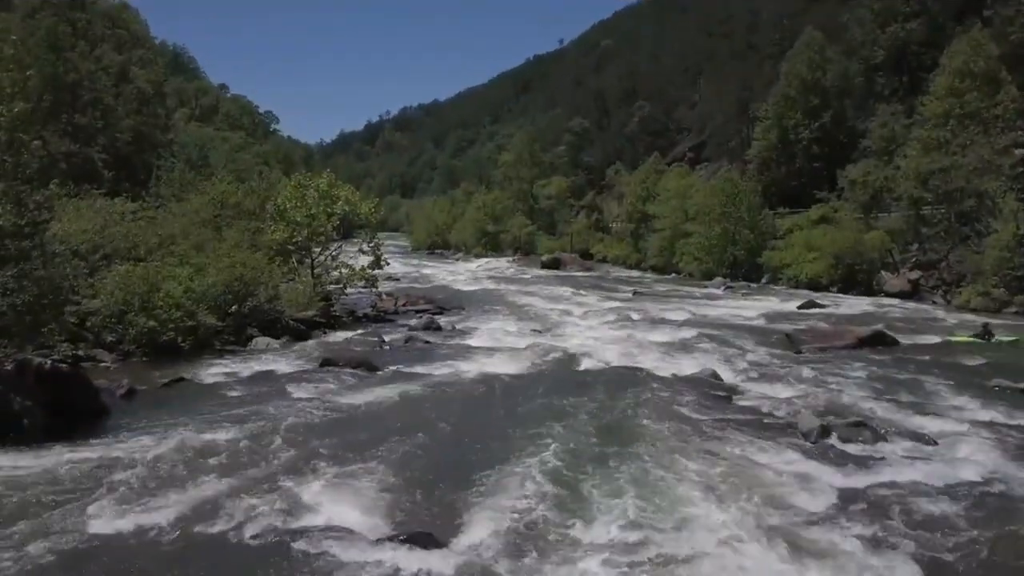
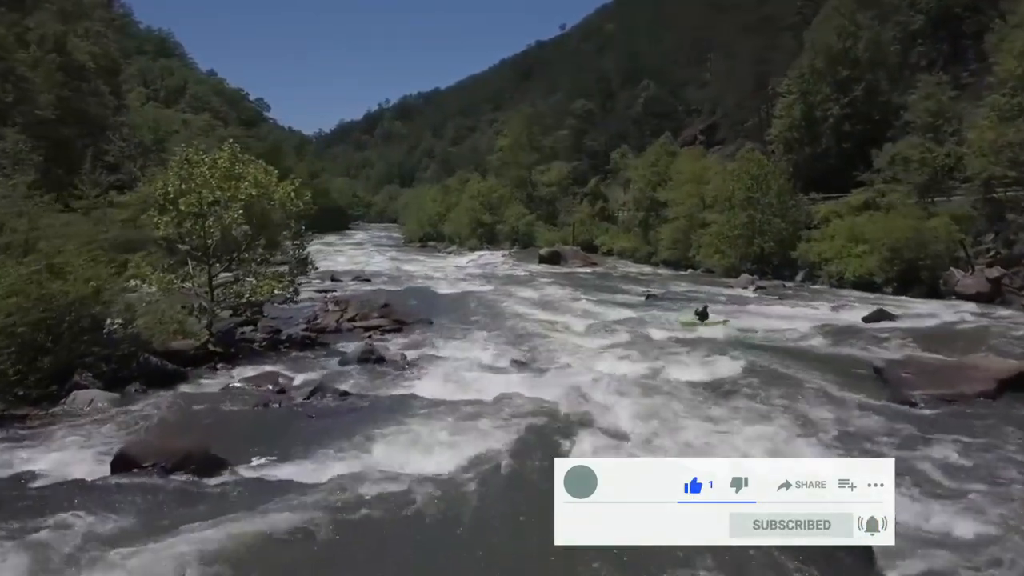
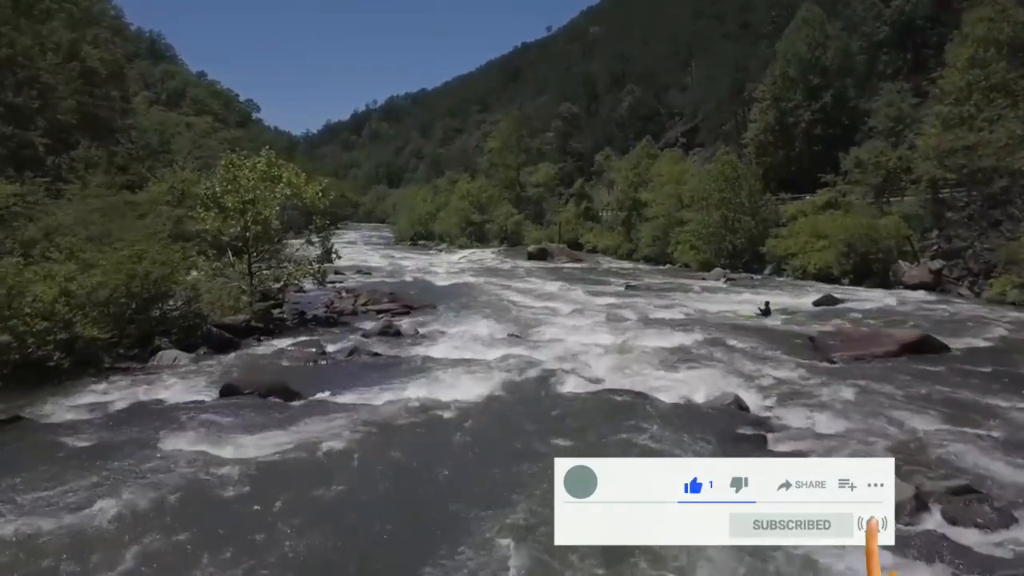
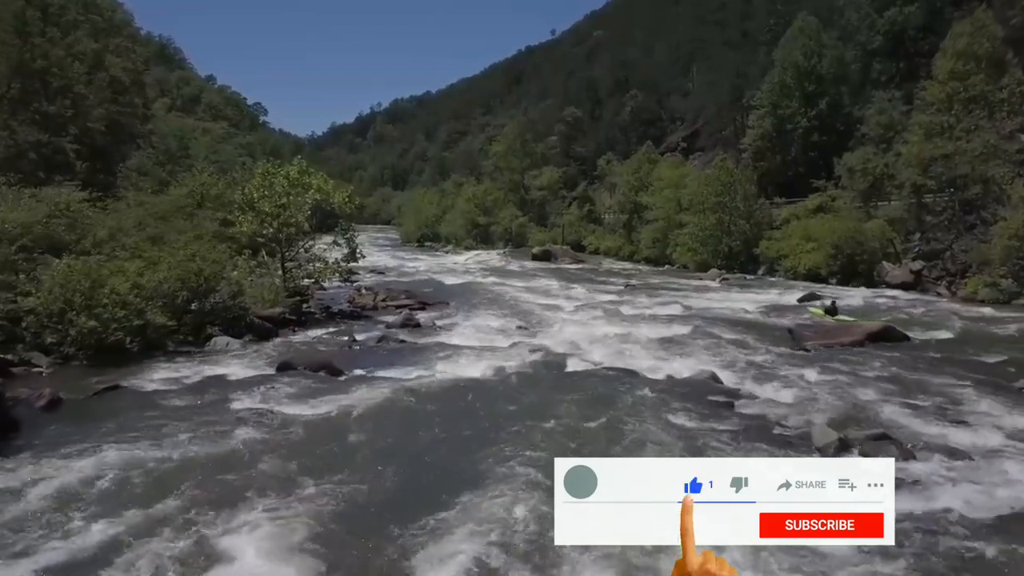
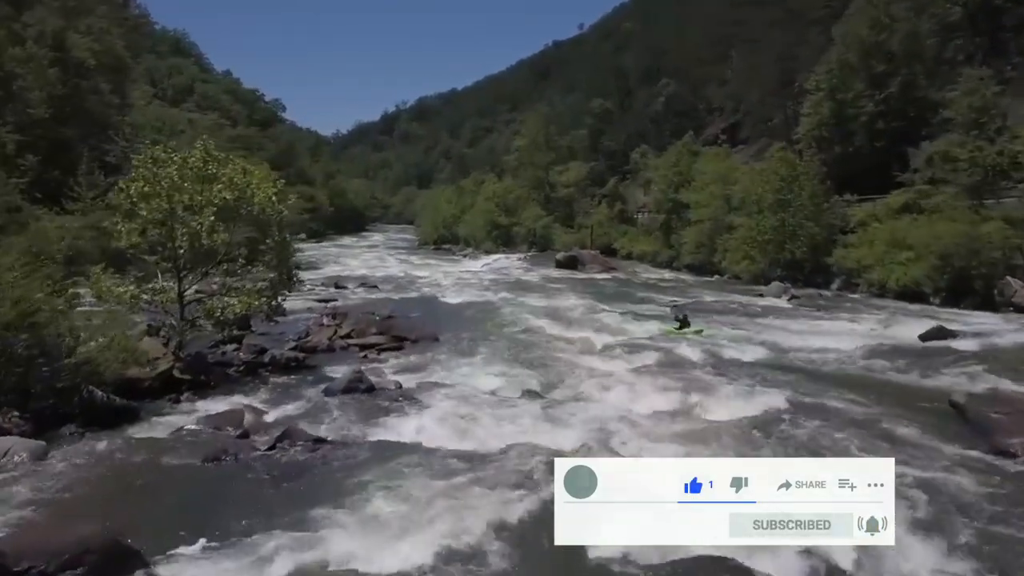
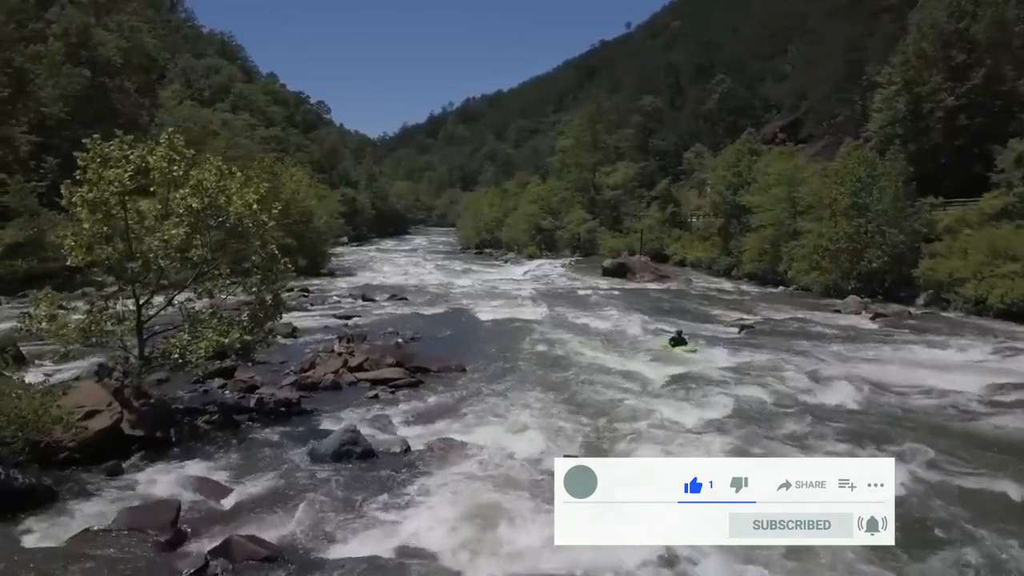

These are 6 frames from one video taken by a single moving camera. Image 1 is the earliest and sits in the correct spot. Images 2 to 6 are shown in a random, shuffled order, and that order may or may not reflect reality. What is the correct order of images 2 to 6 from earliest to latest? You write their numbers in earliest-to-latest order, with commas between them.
4, 3, 2, 5, 6
